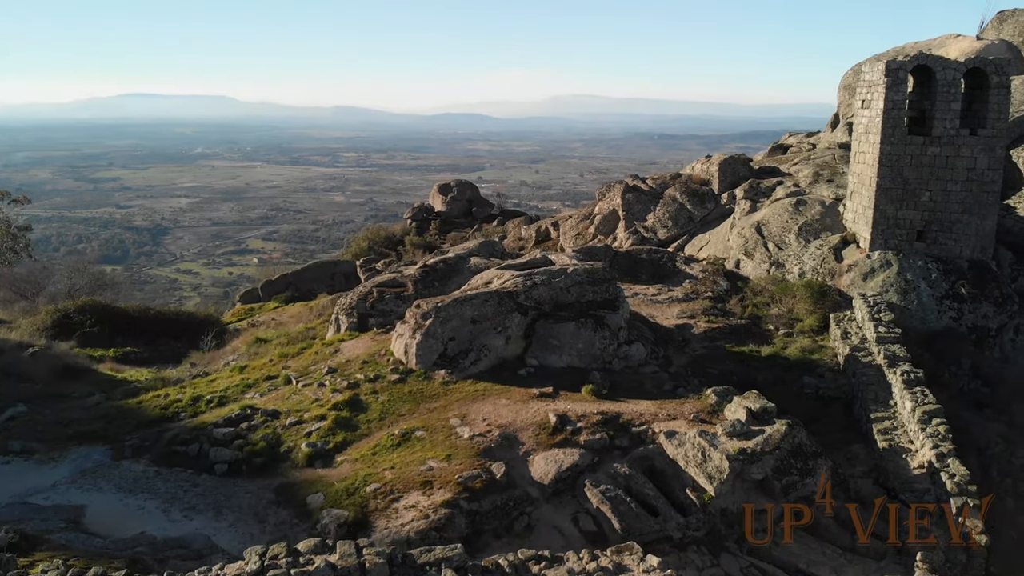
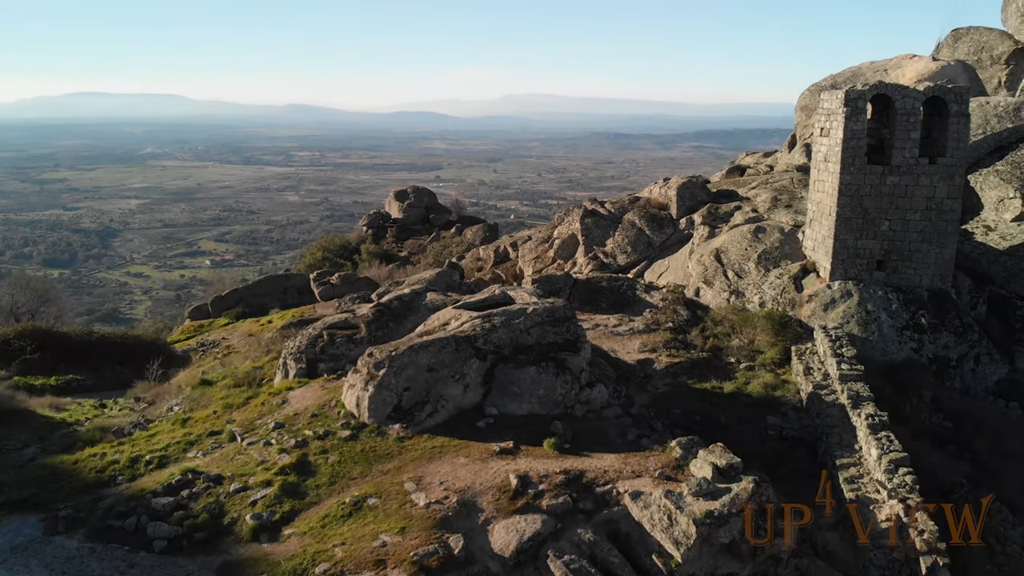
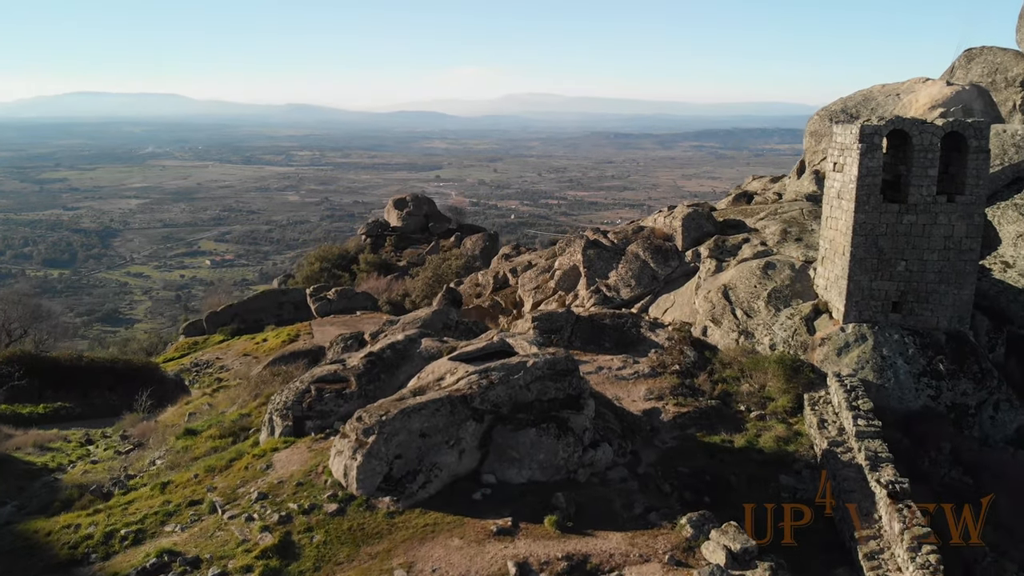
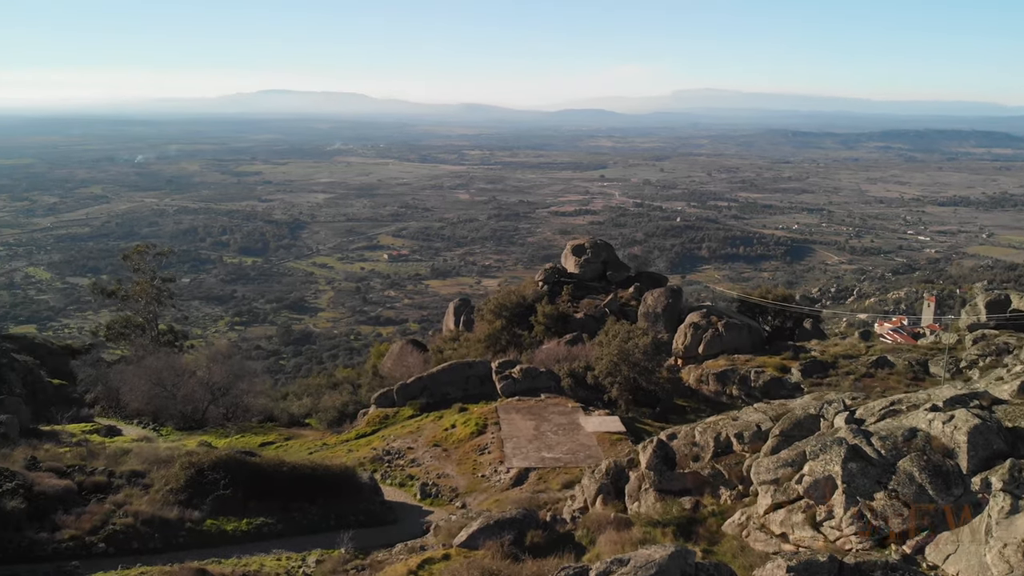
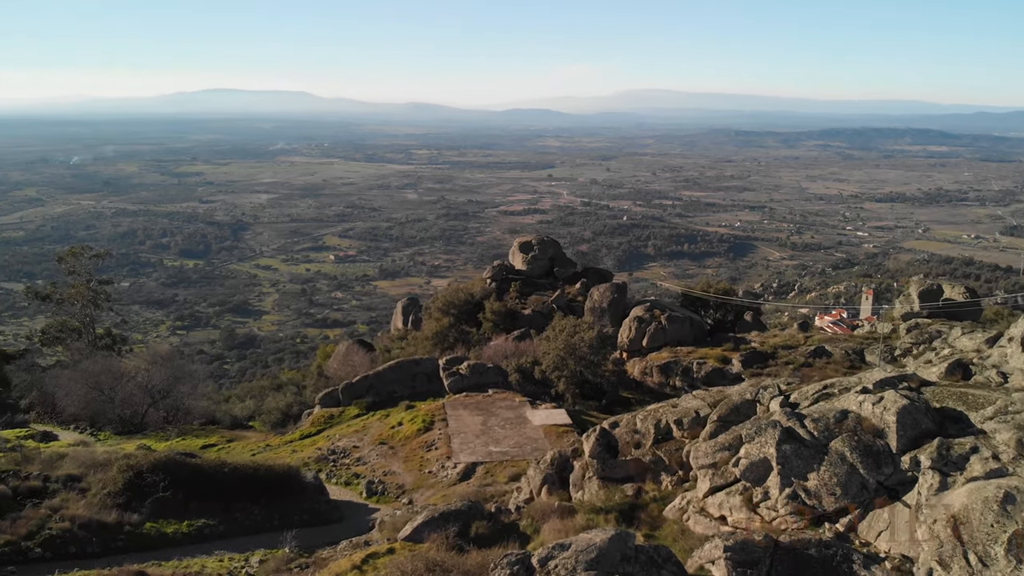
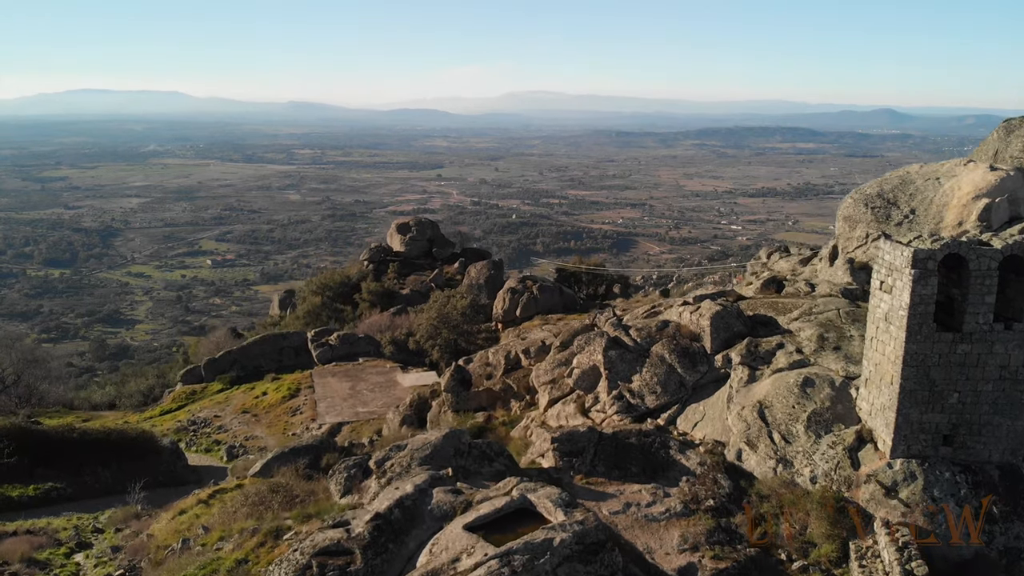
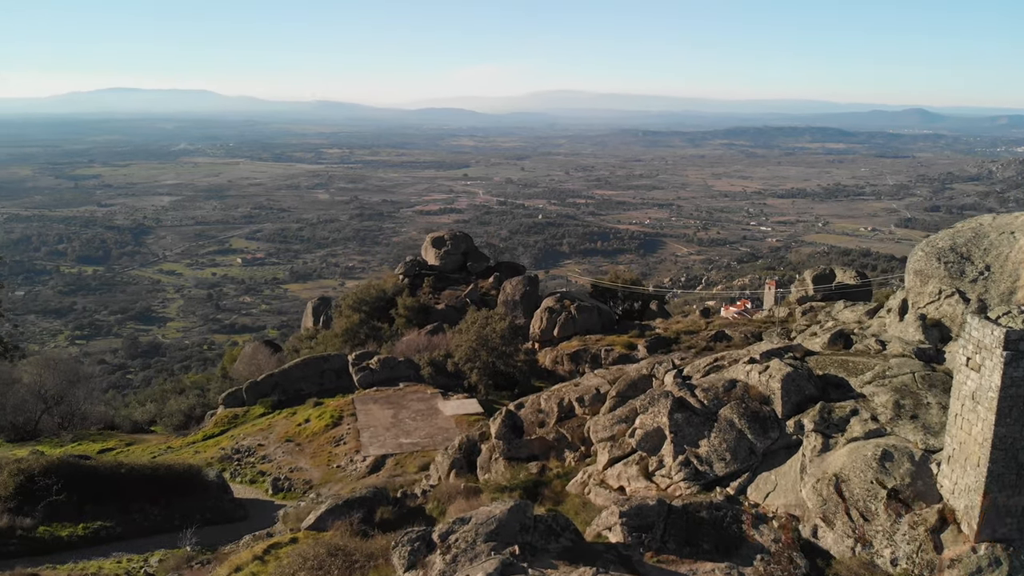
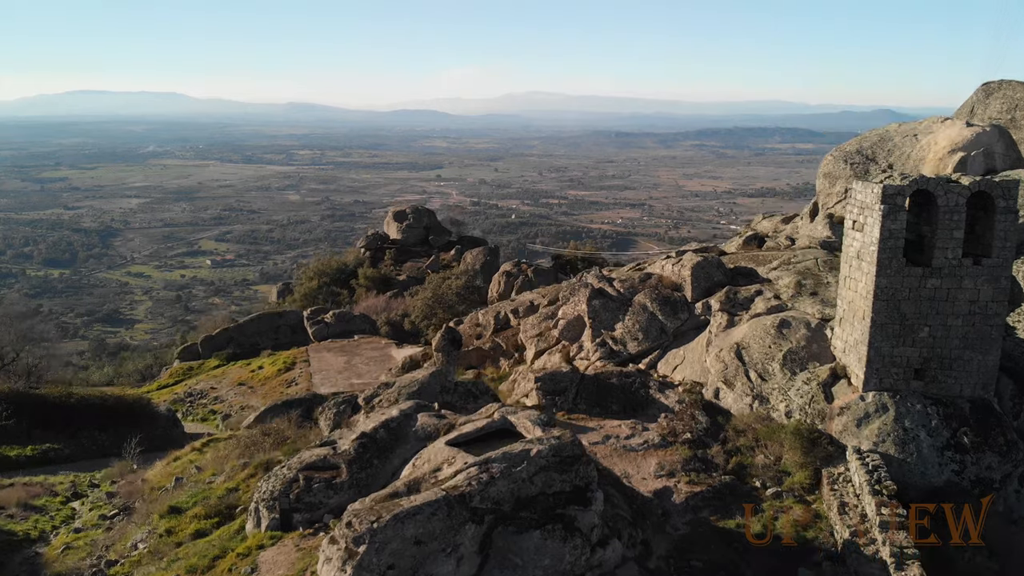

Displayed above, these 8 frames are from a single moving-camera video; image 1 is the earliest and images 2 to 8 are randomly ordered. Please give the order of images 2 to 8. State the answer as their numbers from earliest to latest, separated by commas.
2, 3, 8, 6, 7, 5, 4
